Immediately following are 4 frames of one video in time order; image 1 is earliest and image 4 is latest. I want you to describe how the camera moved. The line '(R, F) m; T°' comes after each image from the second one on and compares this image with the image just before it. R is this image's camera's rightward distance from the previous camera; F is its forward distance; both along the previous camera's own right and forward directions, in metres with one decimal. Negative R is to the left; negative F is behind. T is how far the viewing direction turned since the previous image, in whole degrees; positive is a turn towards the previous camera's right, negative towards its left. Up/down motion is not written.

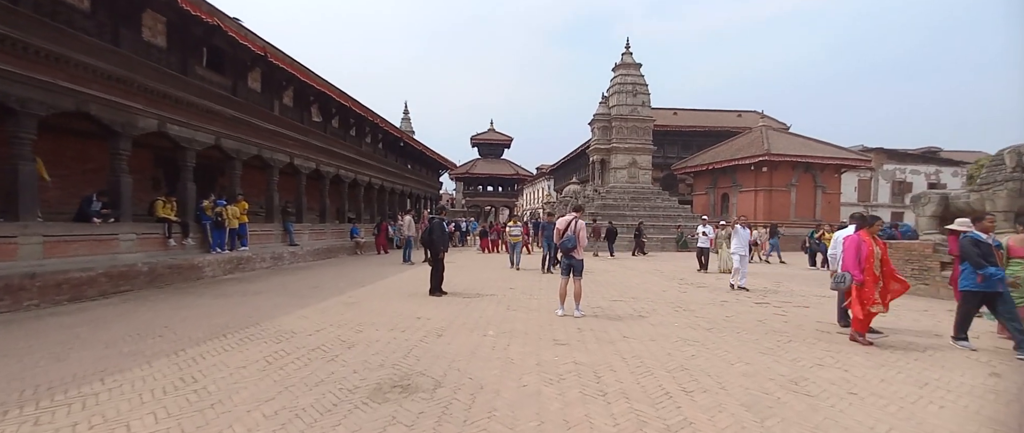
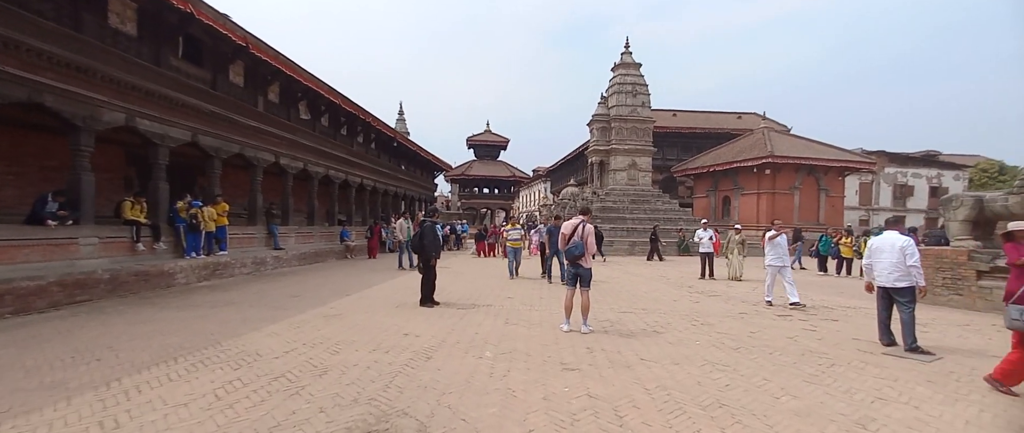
(-0.1, +0.7) m; +1°
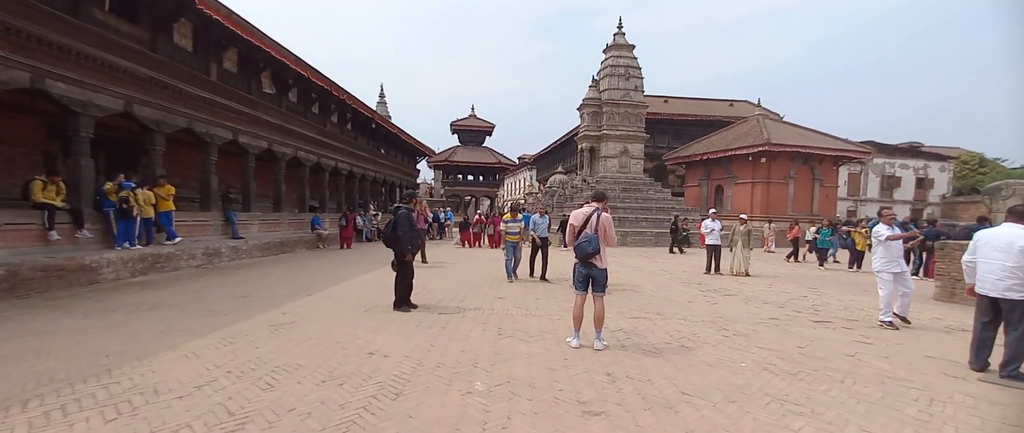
(-0.1, +1.3) m; +2°
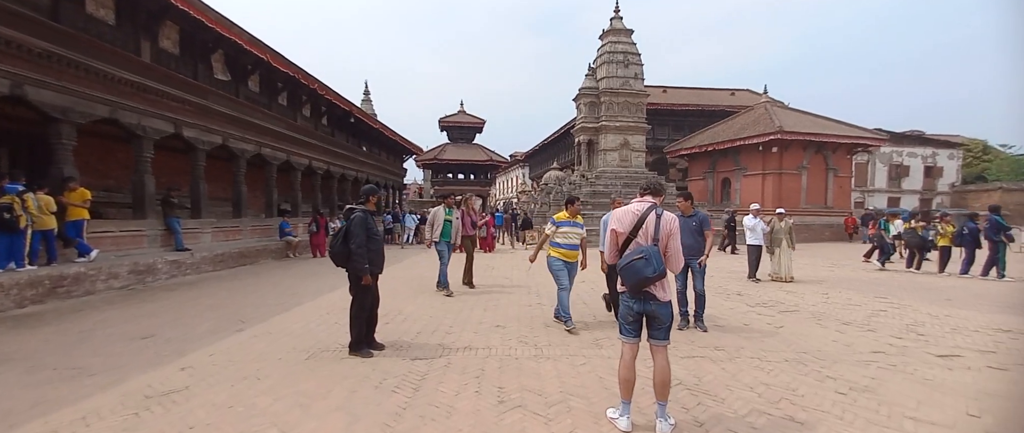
(-0.1, +1.9) m; +1°
